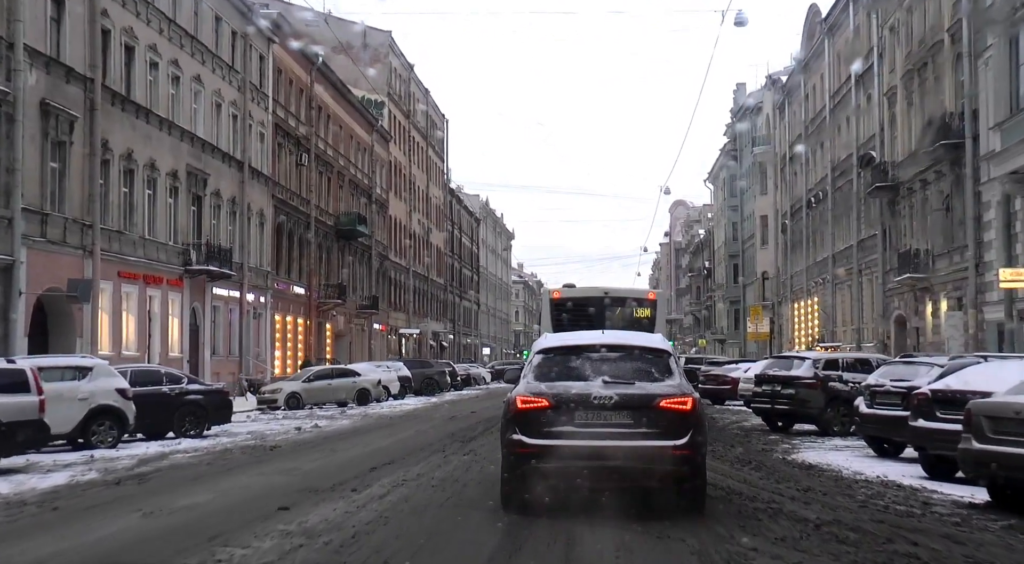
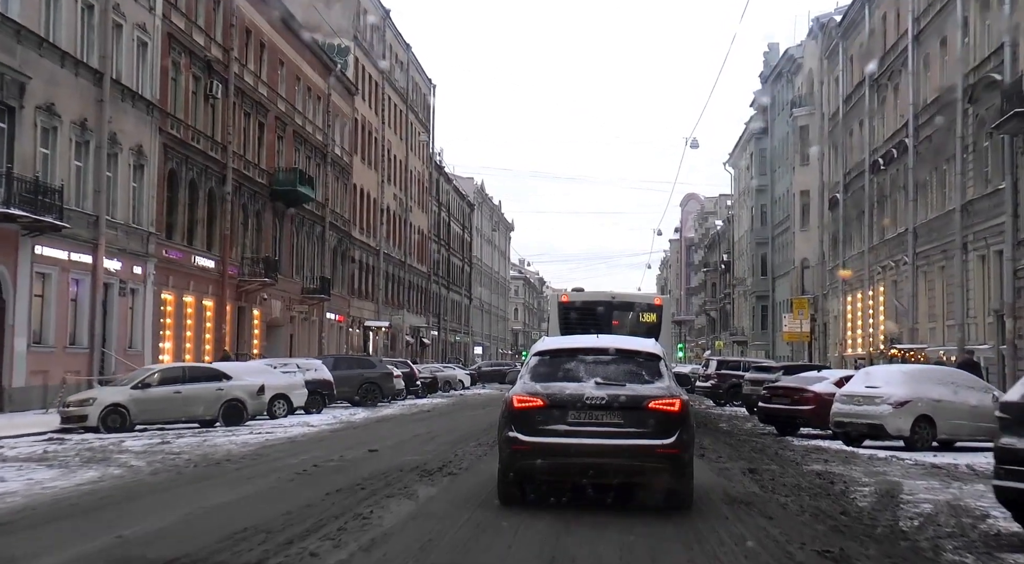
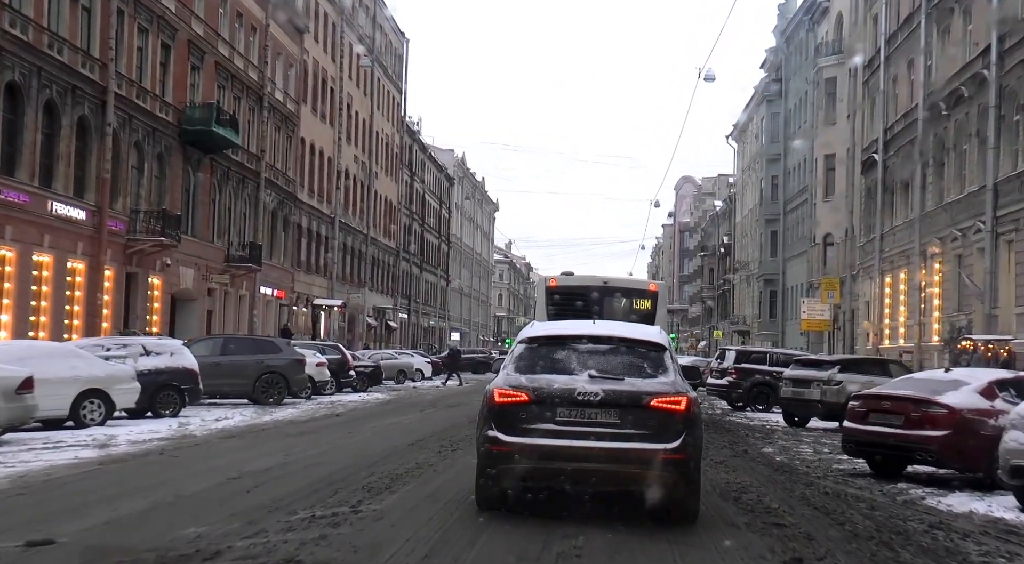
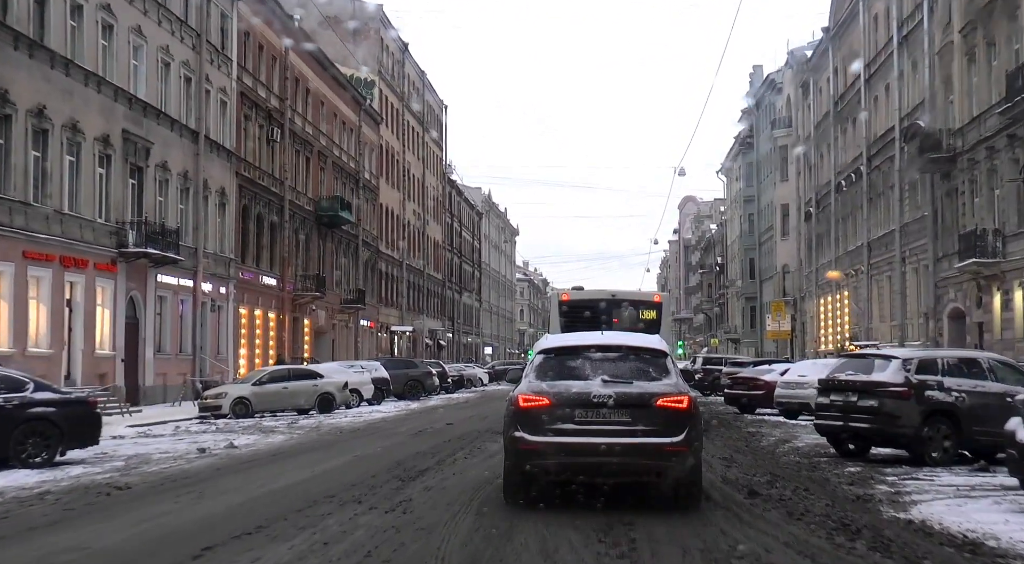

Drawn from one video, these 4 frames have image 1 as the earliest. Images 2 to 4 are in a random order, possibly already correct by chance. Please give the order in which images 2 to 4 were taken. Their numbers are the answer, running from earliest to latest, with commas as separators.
4, 2, 3
